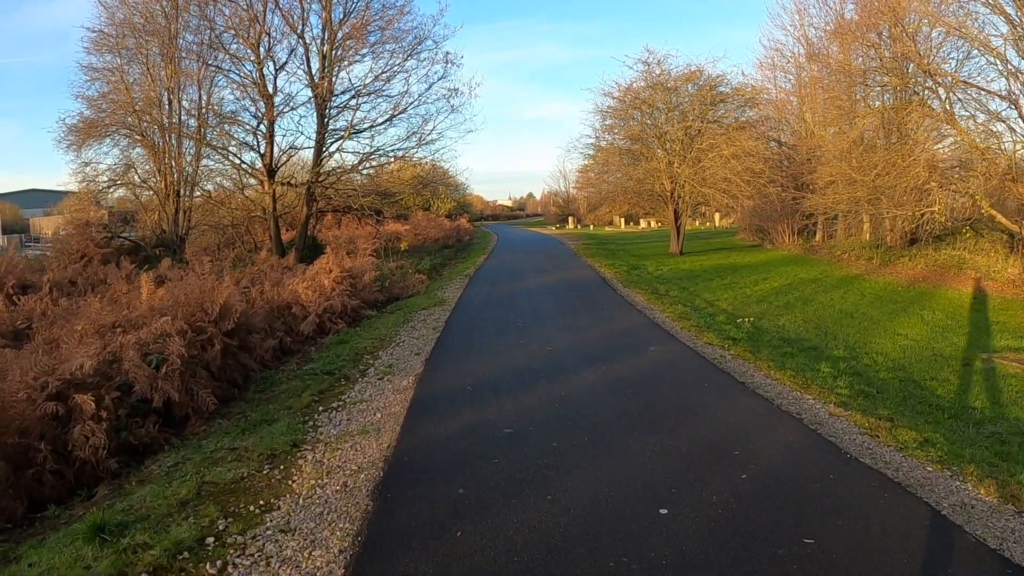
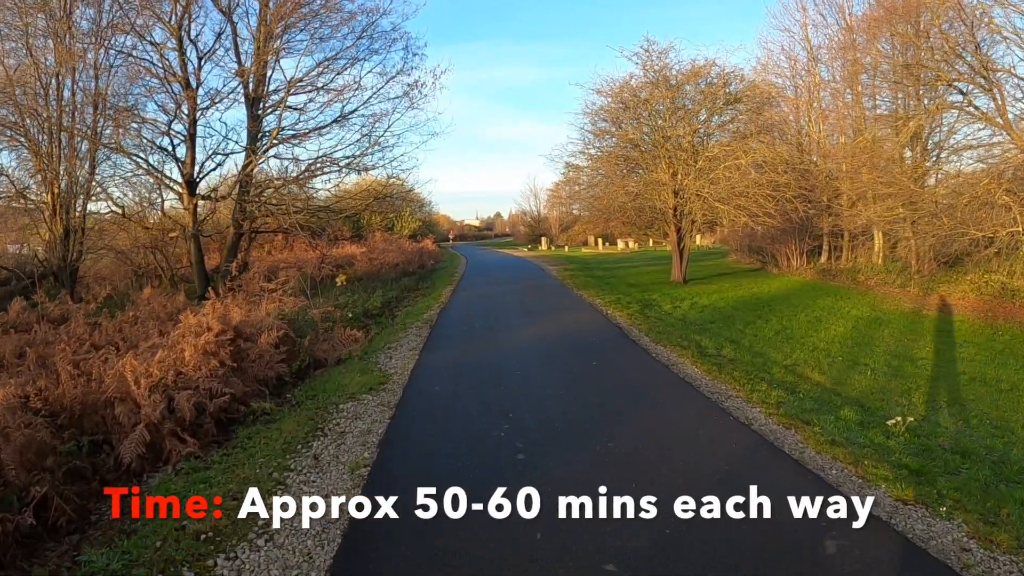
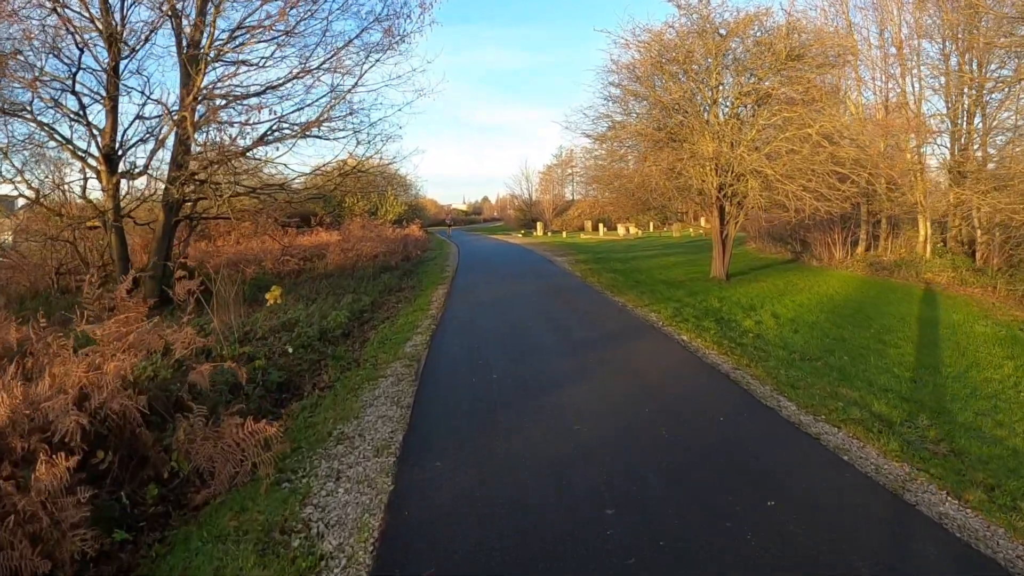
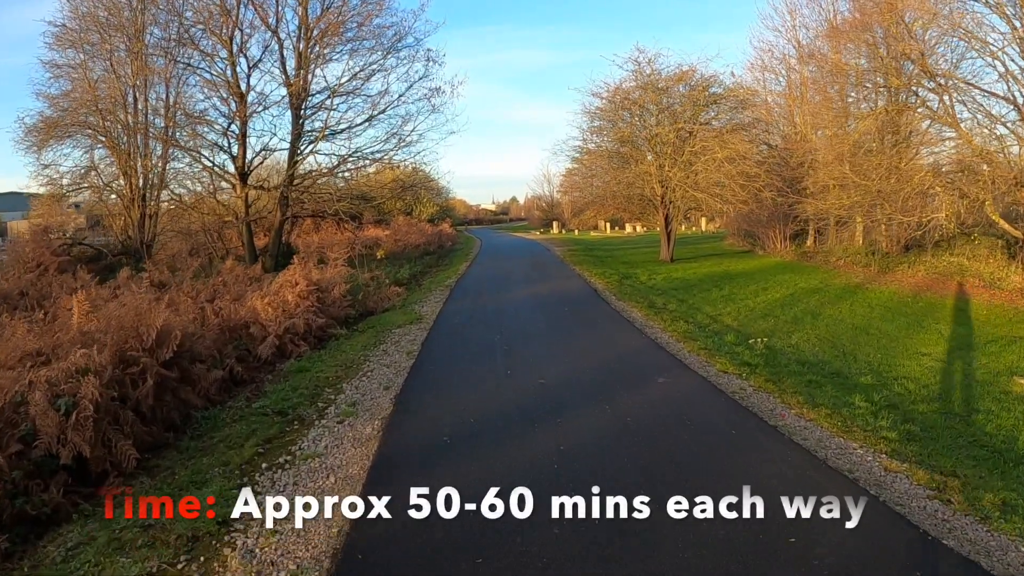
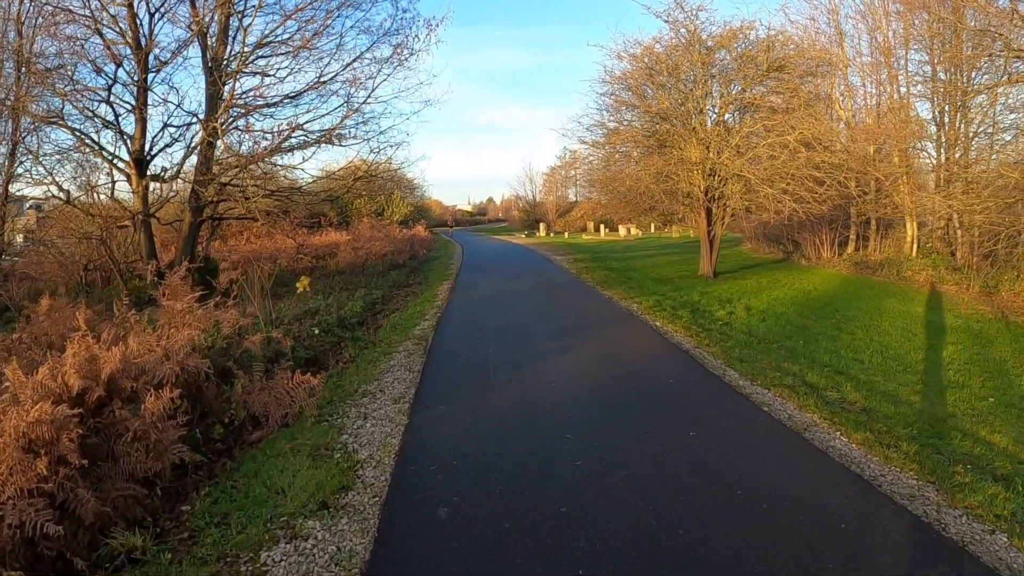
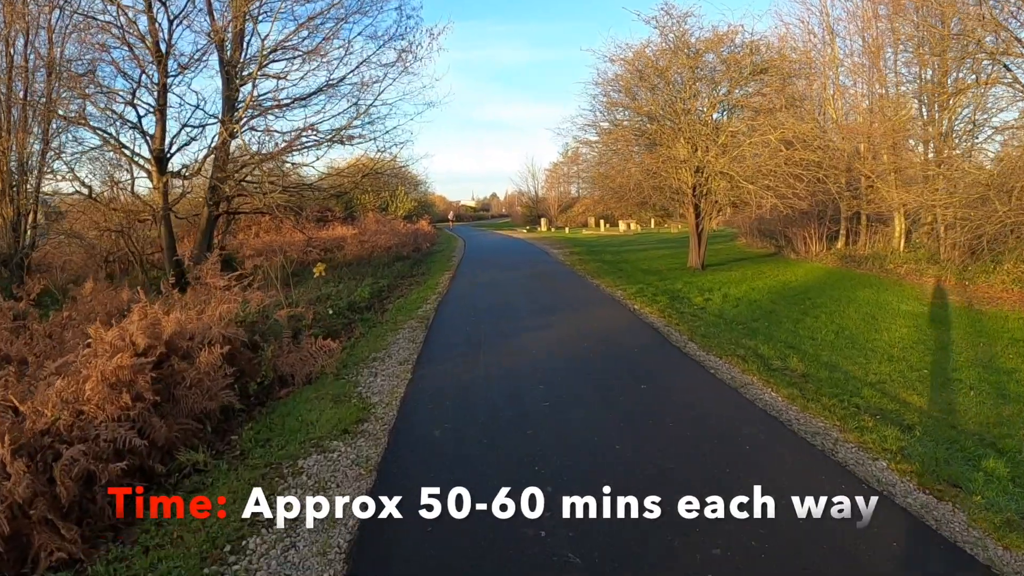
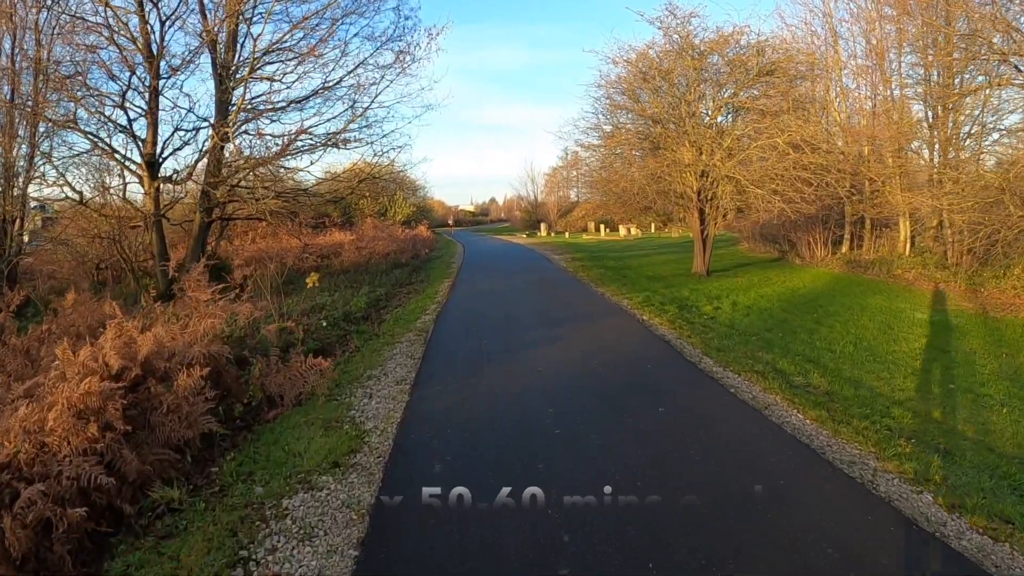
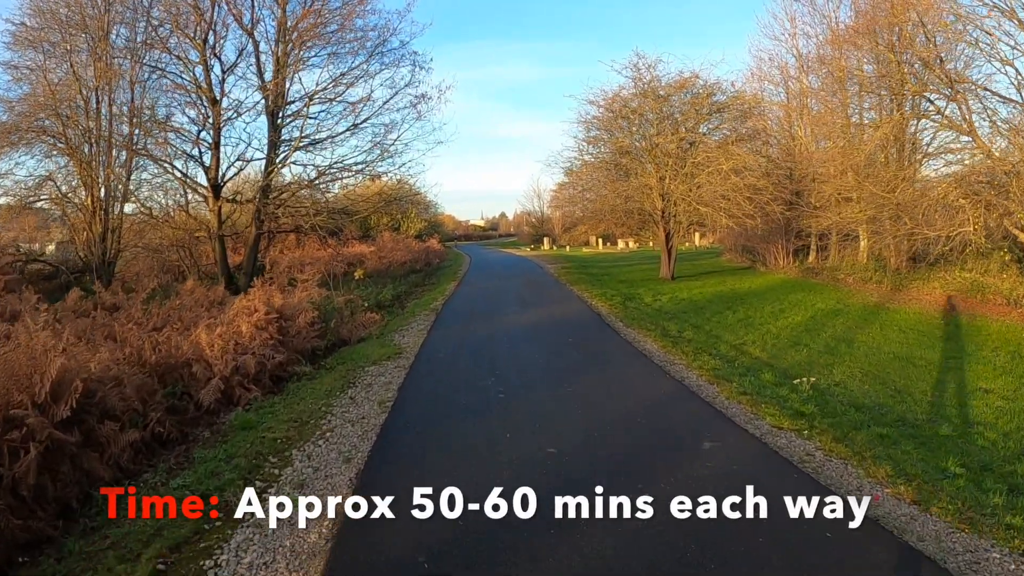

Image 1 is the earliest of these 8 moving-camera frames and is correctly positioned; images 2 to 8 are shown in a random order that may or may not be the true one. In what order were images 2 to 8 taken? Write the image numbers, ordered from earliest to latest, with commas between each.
4, 8, 2, 6, 7, 5, 3
